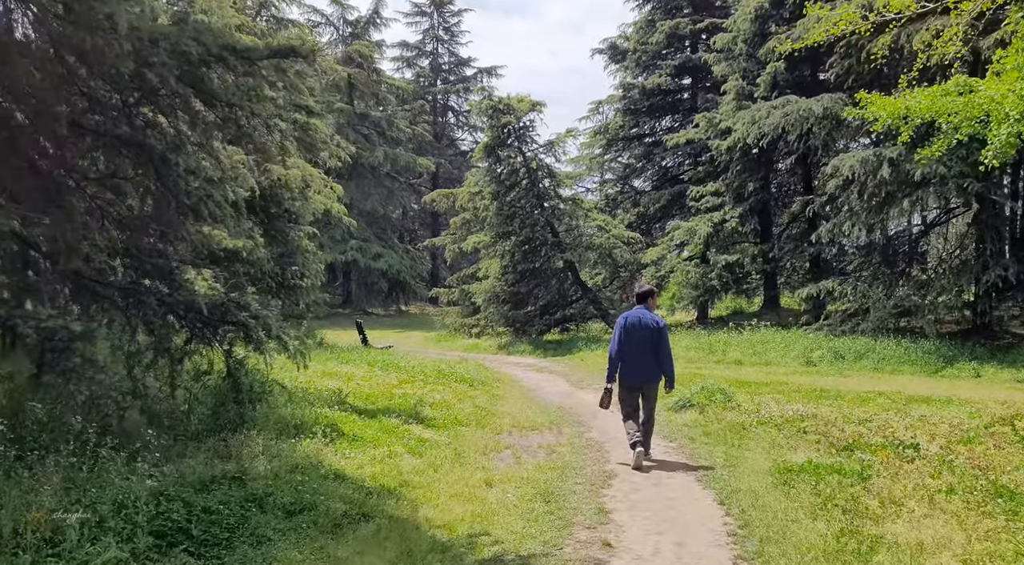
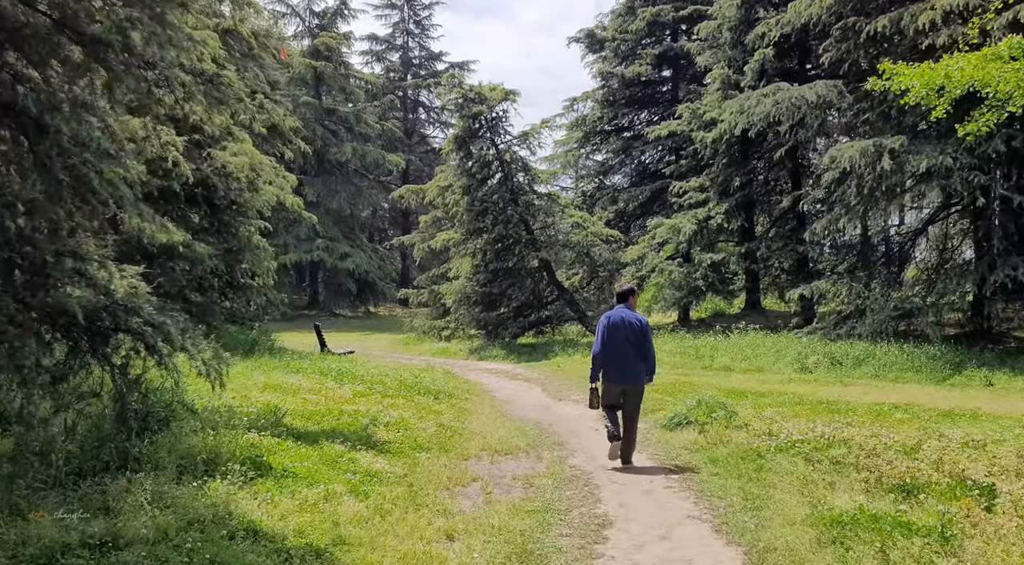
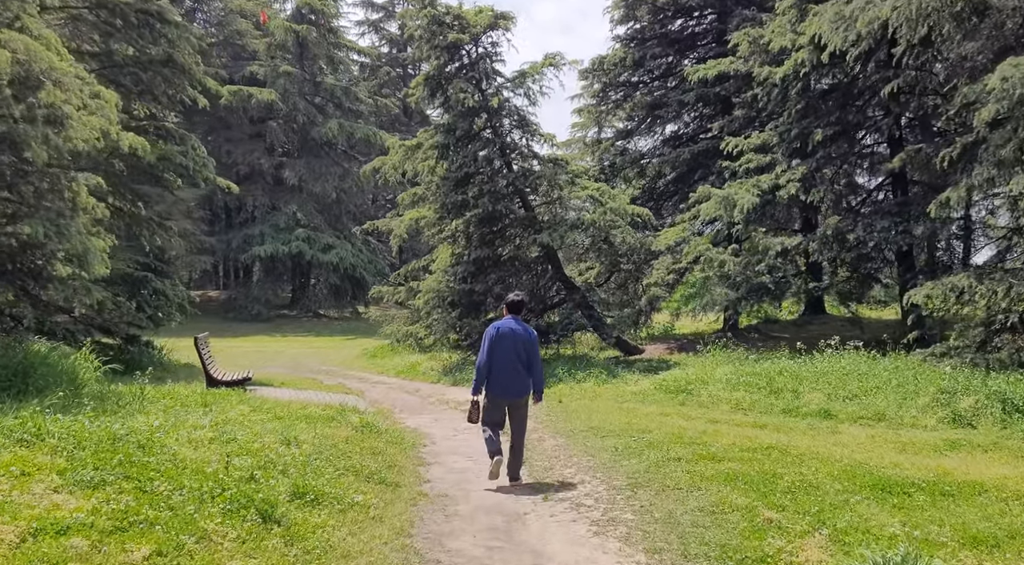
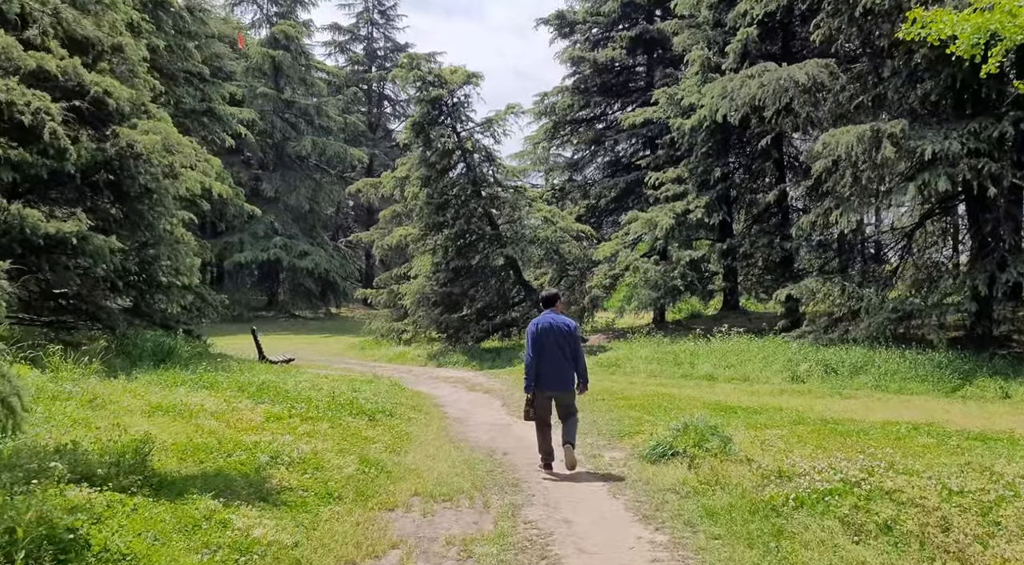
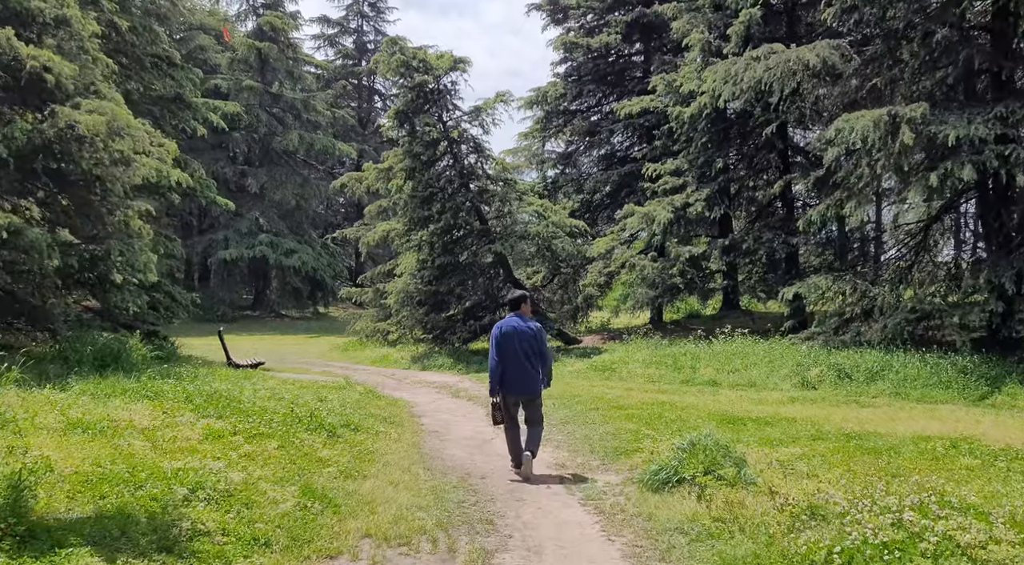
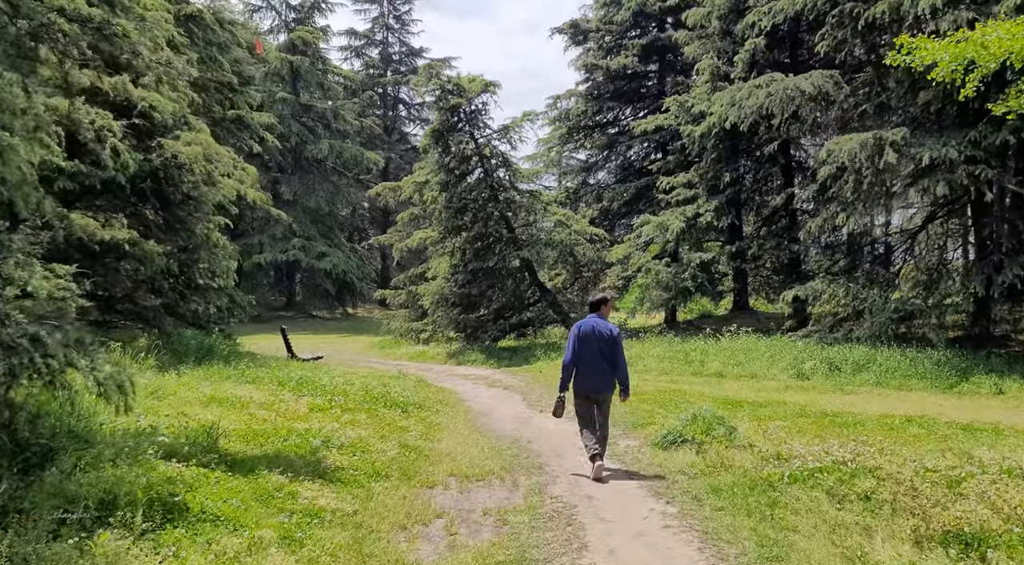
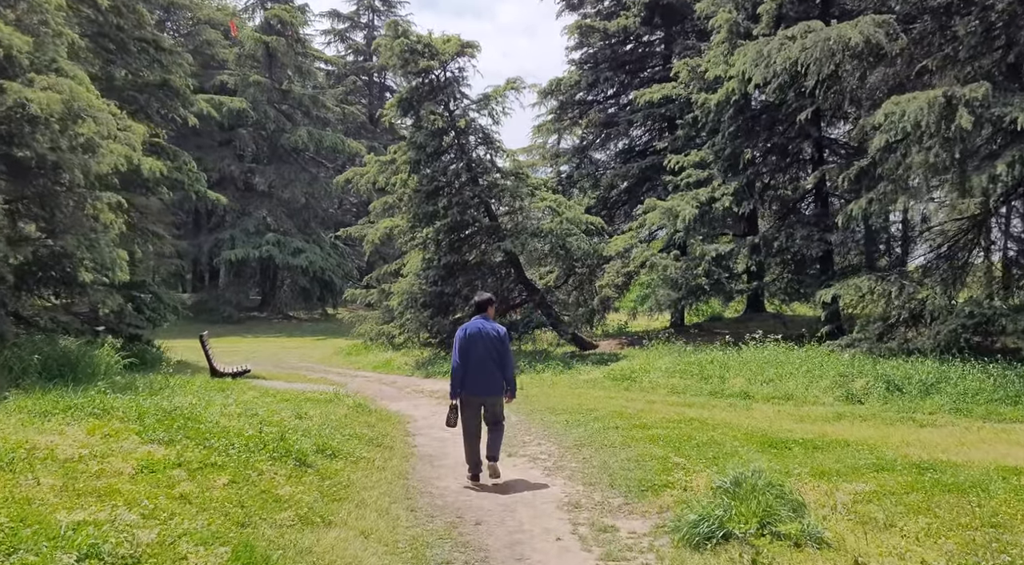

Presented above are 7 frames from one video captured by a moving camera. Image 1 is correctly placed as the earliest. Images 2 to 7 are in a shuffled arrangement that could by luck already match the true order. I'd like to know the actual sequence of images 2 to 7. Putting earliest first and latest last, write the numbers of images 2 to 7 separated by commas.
2, 6, 4, 5, 7, 3
